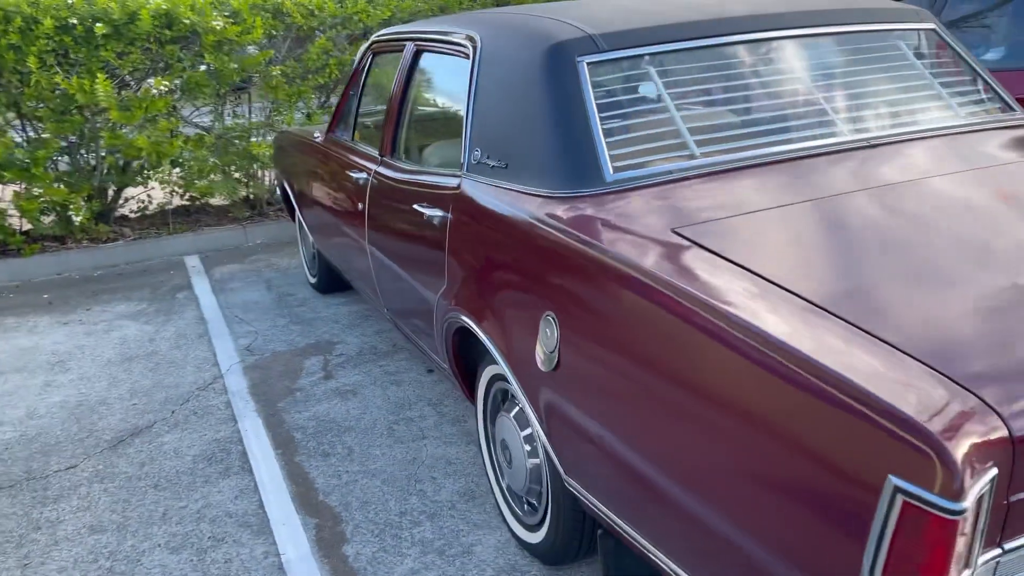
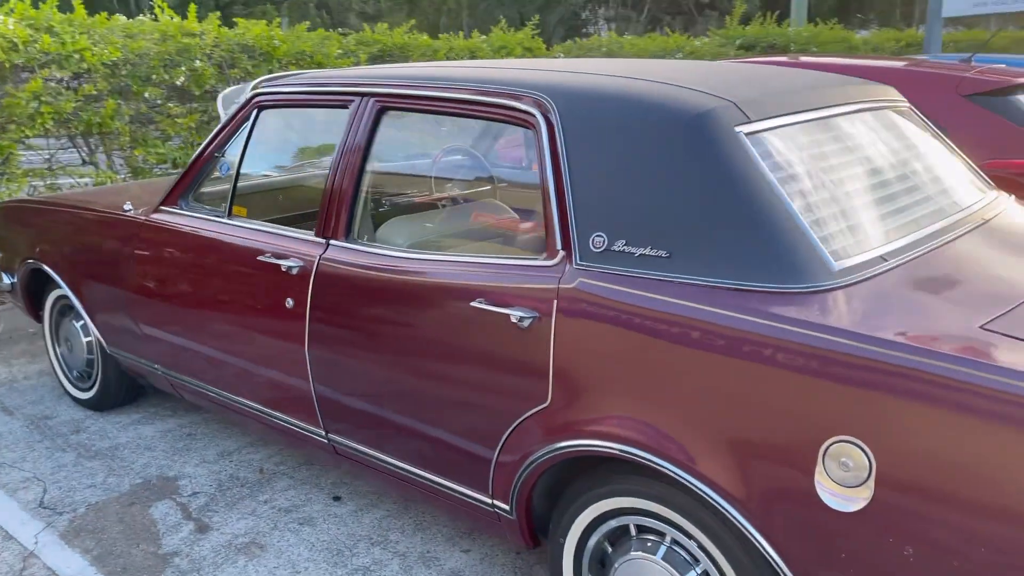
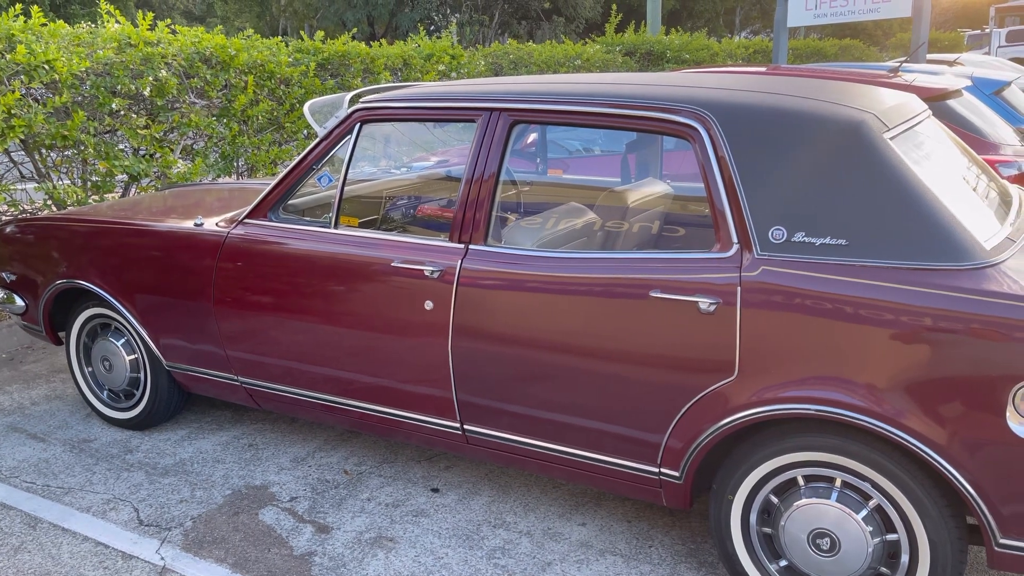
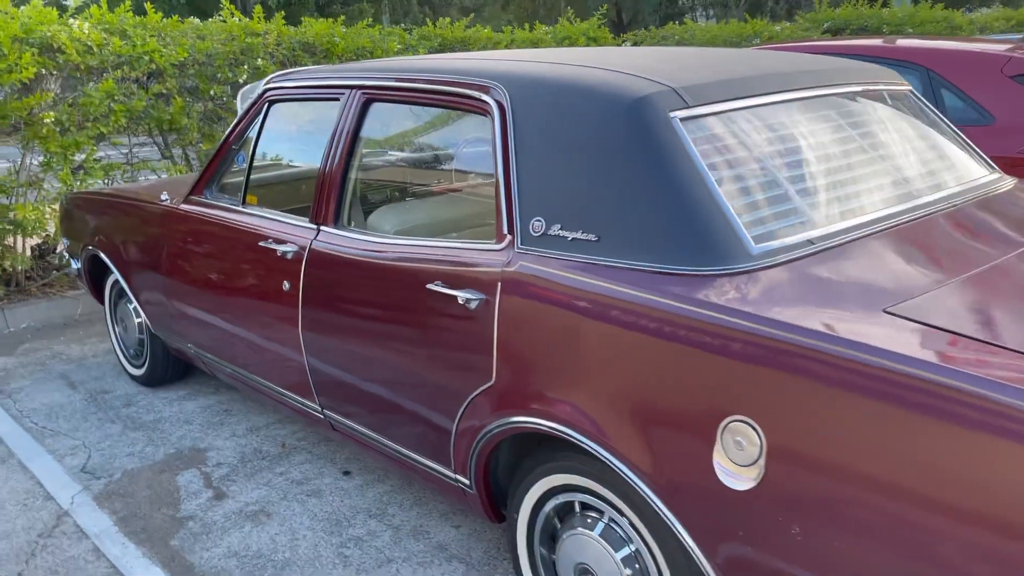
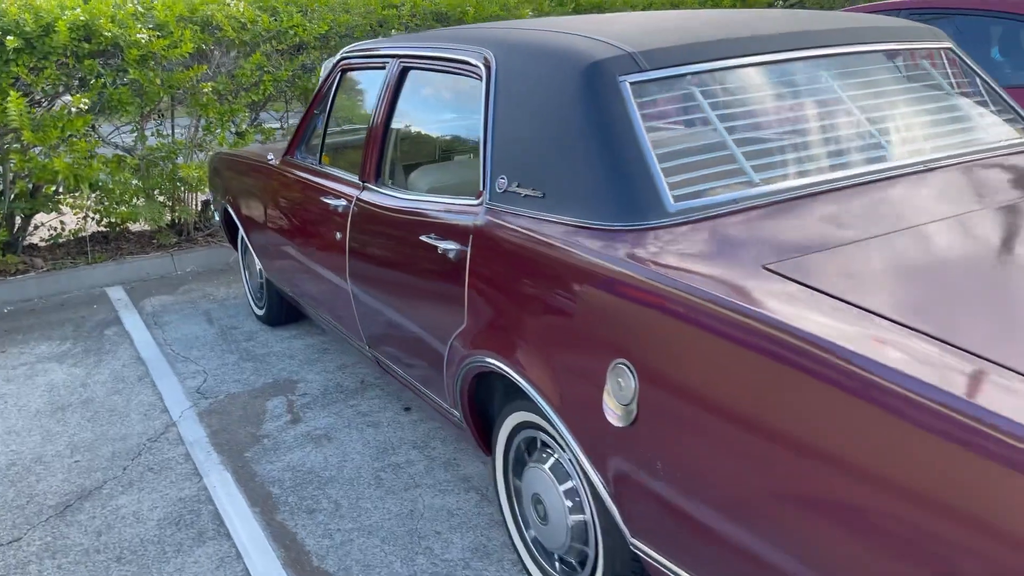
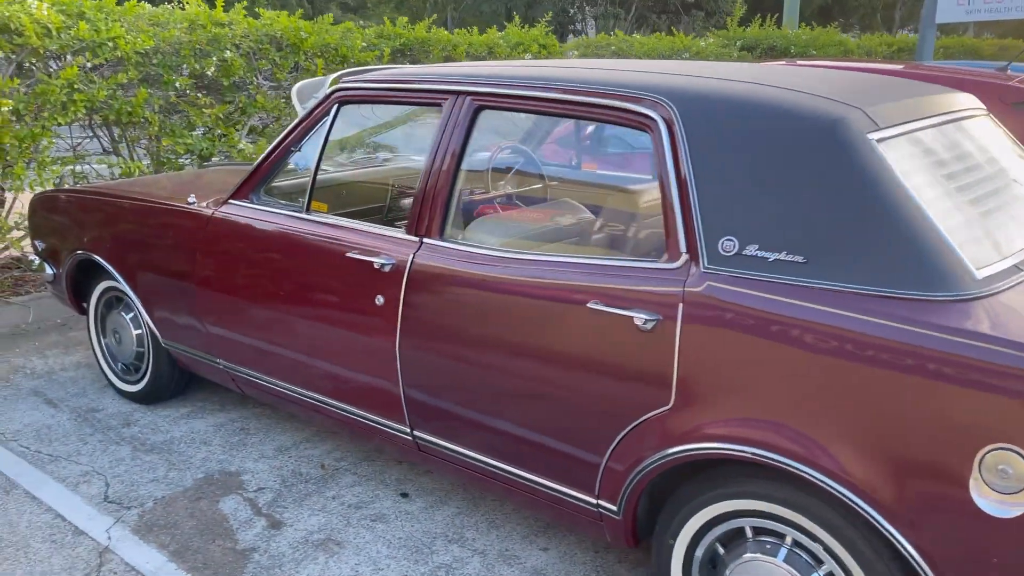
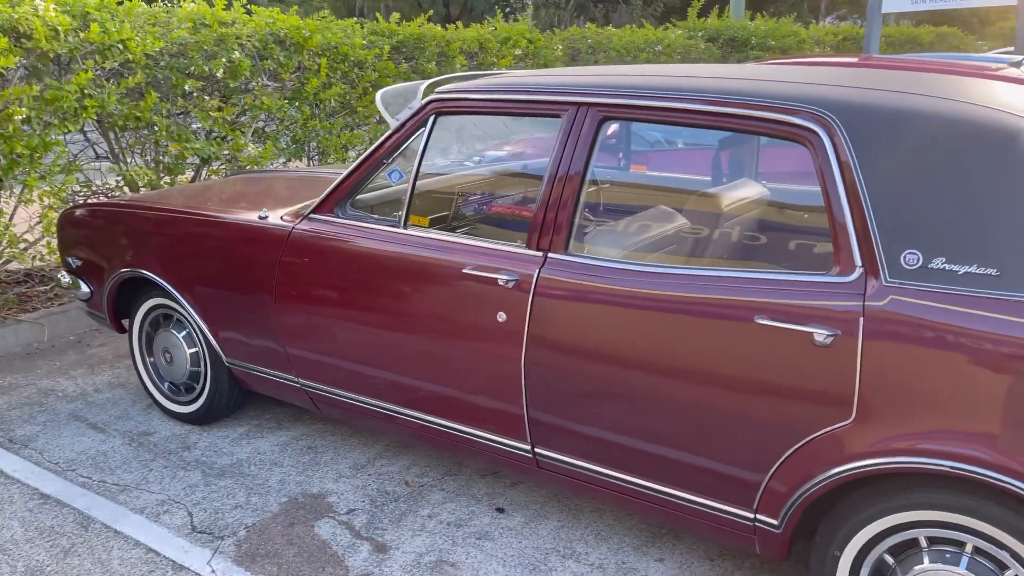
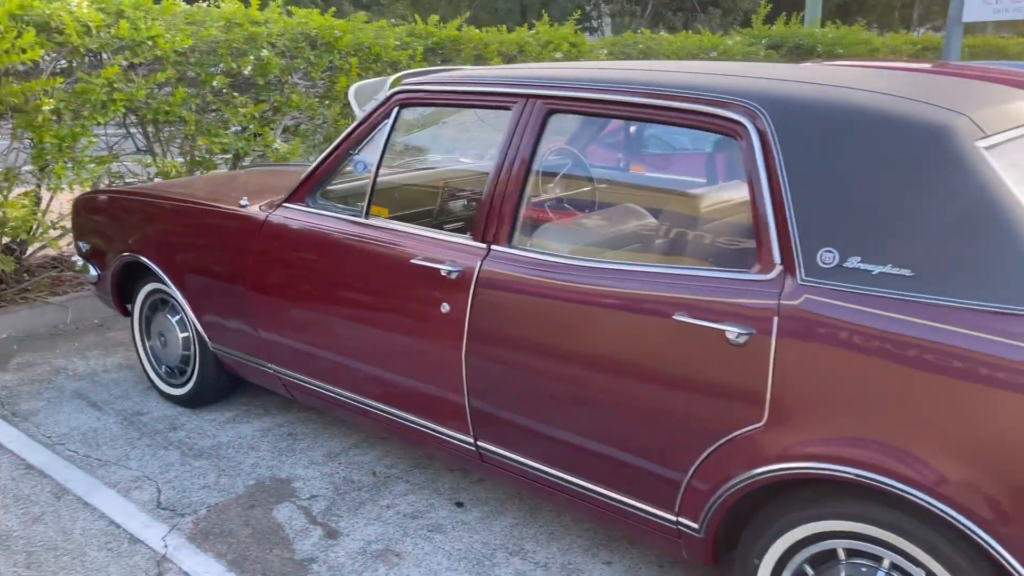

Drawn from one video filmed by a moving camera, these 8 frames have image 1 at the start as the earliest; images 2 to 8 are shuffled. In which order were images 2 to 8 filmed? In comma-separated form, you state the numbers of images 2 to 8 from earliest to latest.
5, 4, 2, 6, 8, 7, 3
